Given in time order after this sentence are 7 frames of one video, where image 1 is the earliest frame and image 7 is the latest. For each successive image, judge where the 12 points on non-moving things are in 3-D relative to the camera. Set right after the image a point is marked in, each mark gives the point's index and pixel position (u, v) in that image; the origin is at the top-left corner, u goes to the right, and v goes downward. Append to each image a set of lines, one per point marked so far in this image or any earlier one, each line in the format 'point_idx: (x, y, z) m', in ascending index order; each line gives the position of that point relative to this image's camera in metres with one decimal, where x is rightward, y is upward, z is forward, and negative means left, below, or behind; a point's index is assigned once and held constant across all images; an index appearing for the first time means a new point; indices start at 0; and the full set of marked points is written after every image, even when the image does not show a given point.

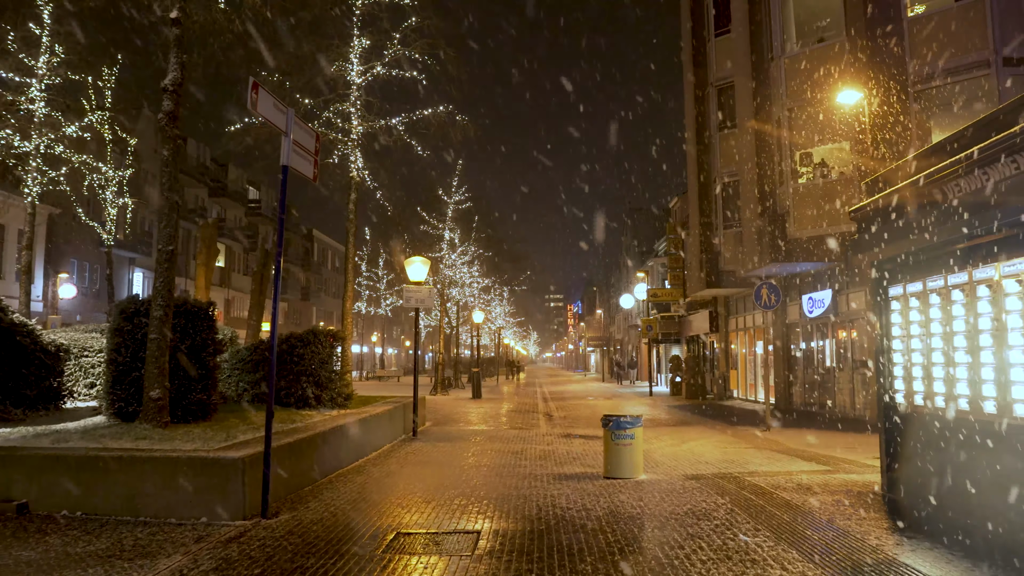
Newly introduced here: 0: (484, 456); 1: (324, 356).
0: (-0.4, -2.8, +11.7) m
1: (-3.5, -1.3, +13.0) m
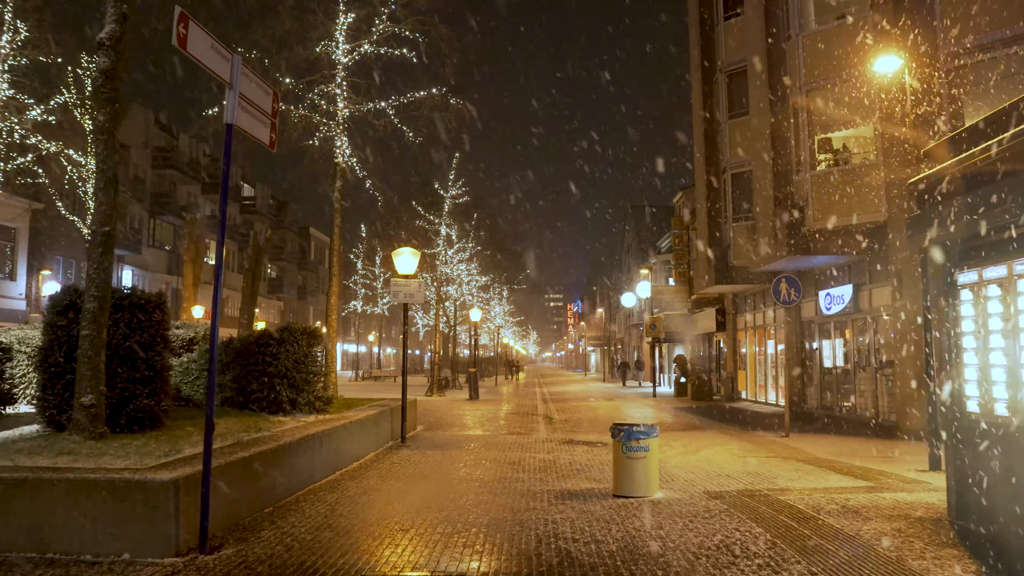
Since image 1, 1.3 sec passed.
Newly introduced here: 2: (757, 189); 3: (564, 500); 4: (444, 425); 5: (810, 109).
0: (-0.5, -2.7, +10.5) m
1: (-3.5, -1.1, +11.7) m
2: (+6.7, +2.7, +19.5) m
3: (+0.6, -2.4, +7.8) m
4: (-1.7, -3.5, +18.0) m
5: (+7.2, +4.3, +17.1) m
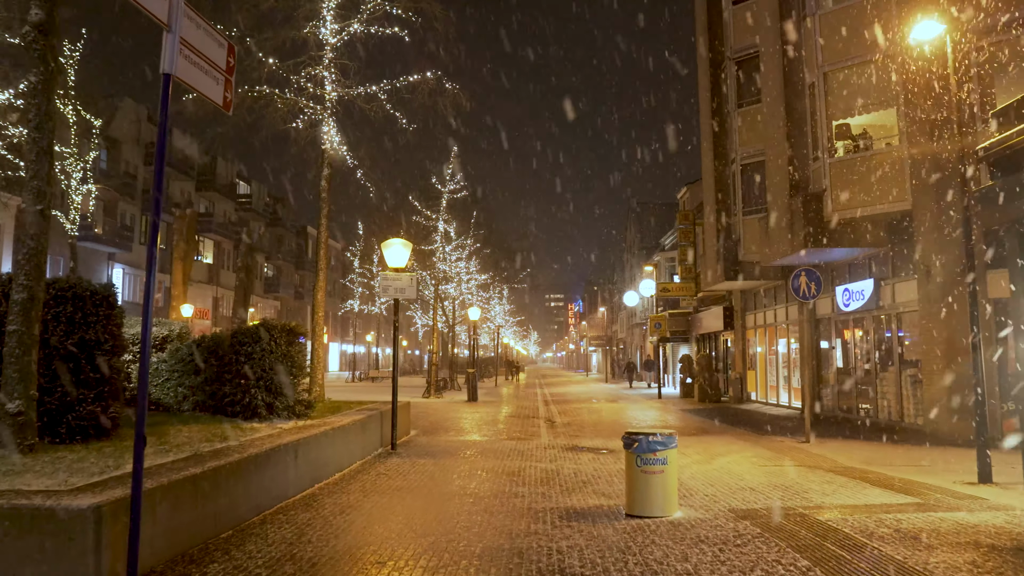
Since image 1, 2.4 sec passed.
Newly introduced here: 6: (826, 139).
0: (-0.5, -2.6, +9.5) m
1: (-3.5, -1.0, +10.7) m
2: (+6.7, +2.8, +18.4) m
3: (+0.6, -2.2, +6.8) m
4: (-1.7, -3.4, +17.0) m
5: (+7.2, +4.4, +16.0) m
6: (+7.1, +3.4, +16.0) m
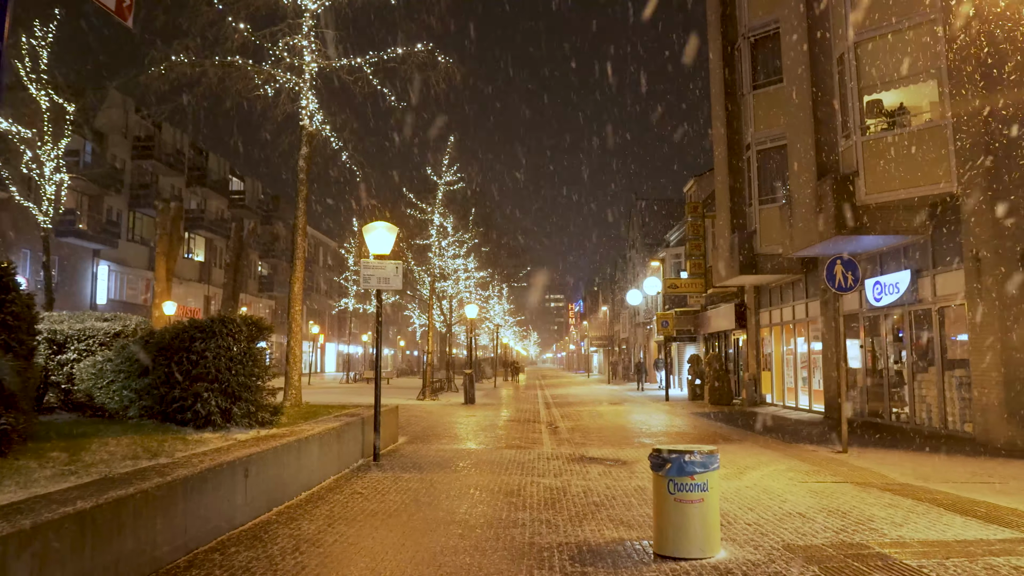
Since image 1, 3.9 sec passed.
0: (-0.5, -2.4, +7.9) m
1: (-3.6, -0.8, +9.2) m
2: (+6.7, +3.0, +16.9) m
3: (+0.5, -2.1, +5.3) m
4: (-1.8, -3.2, +15.5) m
5: (+7.2, +4.6, +14.5) m
6: (+7.1, +3.5, +14.5) m
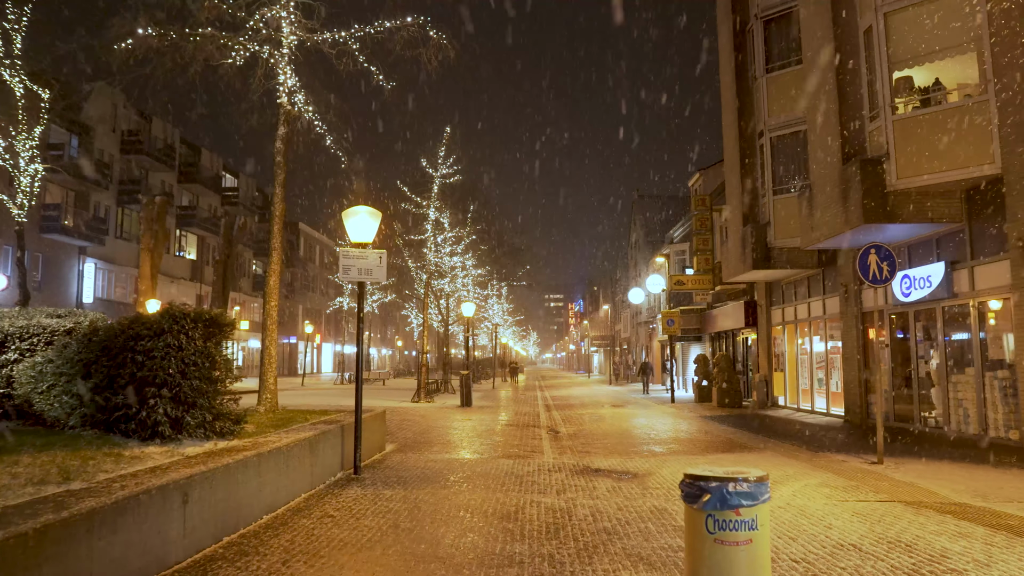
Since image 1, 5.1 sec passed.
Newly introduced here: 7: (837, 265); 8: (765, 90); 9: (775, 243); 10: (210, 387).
0: (-0.6, -2.3, +6.7) m
1: (-3.6, -0.7, +8.0) m
2: (+6.6, +3.1, +15.7) m
3: (+0.5, -2.0, +4.1) m
4: (-1.8, -3.1, +14.3) m
5: (+7.1, +4.7, +13.3) m
6: (+7.0, +3.6, +13.3) m
7: (+8.2, +0.6, +17.8) m
8: (+6.8, +5.3, +19.0) m
9: (+7.0, +1.2, +18.7) m
10: (-3.5, -1.1, +8.2) m
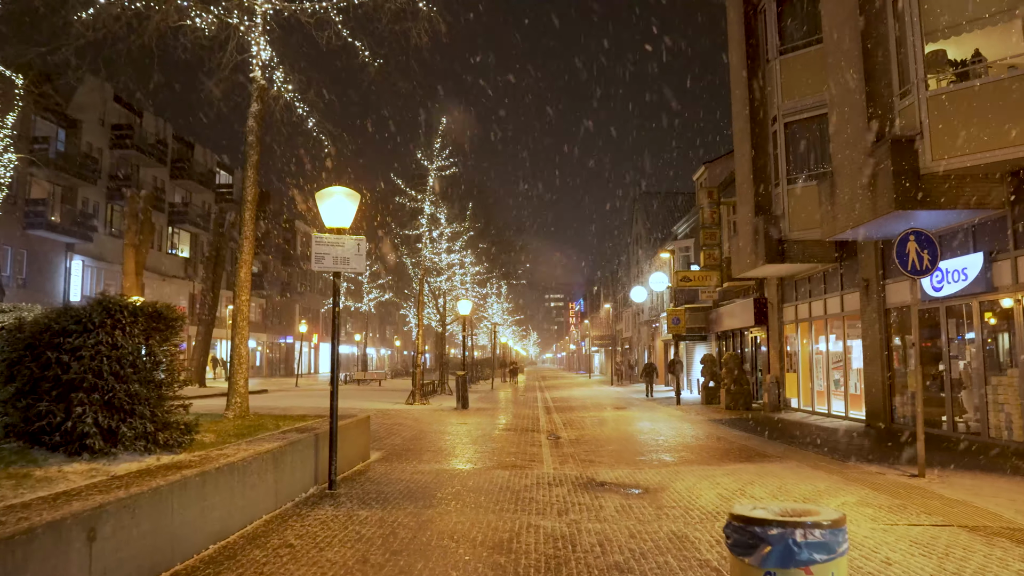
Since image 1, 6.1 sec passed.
0: (-0.6, -2.2, +5.6) m
1: (-3.7, -0.6, +6.8) m
2: (+6.6, +3.2, +14.5) m
3: (+0.4, -1.8, +2.9) m
4: (-1.9, -3.0, +13.1) m
5: (+7.0, +4.8, +12.2) m
6: (+7.0, +3.8, +12.1) m
7: (+8.1, +0.7, +16.6) m
8: (+6.8, +5.5, +17.9) m
9: (+6.9, +1.3, +17.5) m
10: (-3.6, -1.0, +7.1) m
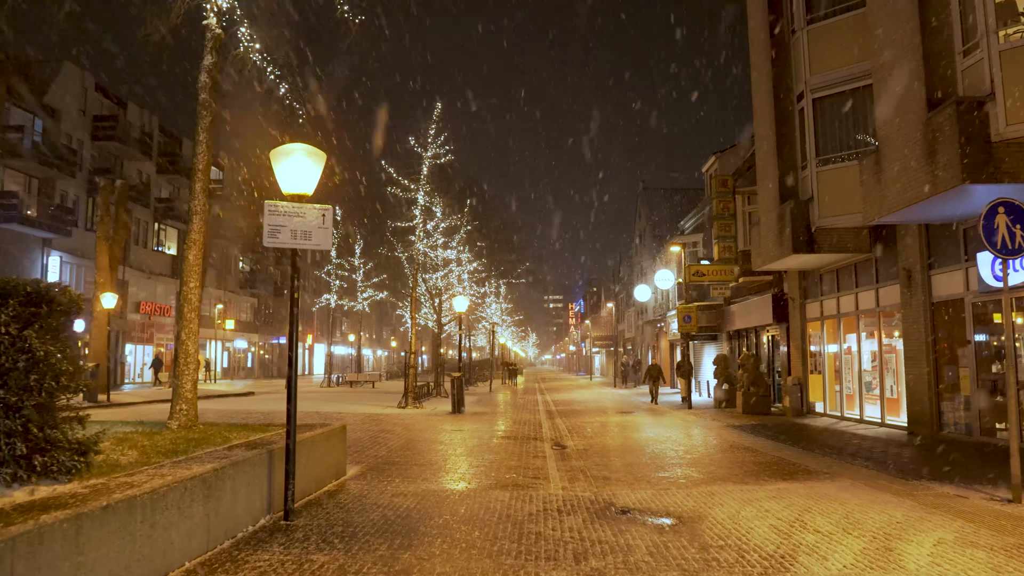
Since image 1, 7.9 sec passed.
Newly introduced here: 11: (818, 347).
0: (-0.6, -2.0, +3.8) m
1: (-3.6, -0.4, +5.1) m
2: (+6.6, +3.4, +12.8) m
3: (+0.5, -1.6, +1.2) m
4: (-1.8, -2.8, +11.3) m
5: (+7.1, +5.0, +10.4) m
6: (+7.0, +3.9, +10.4) m
7: (+8.1, +0.9, +14.9) m
8: (+6.8, +5.6, +16.1) m
9: (+6.9, +1.5, +15.8) m
10: (-3.6, -0.8, +5.3) m
11: (+8.5, -1.6, +19.6) m
